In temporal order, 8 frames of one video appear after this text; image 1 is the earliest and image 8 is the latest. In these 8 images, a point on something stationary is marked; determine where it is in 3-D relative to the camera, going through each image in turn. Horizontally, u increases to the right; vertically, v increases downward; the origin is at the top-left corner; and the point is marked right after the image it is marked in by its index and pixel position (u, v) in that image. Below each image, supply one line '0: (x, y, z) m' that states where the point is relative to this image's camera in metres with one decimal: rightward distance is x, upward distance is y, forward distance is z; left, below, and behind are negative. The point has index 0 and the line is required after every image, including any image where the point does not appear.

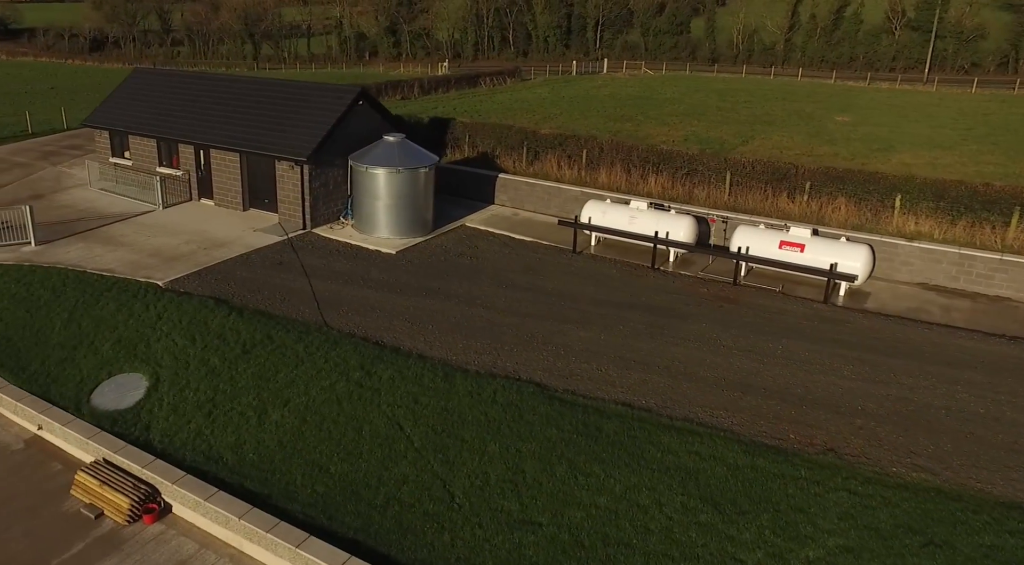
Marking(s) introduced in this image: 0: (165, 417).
0: (-5.5, -2.1, +11.7) m
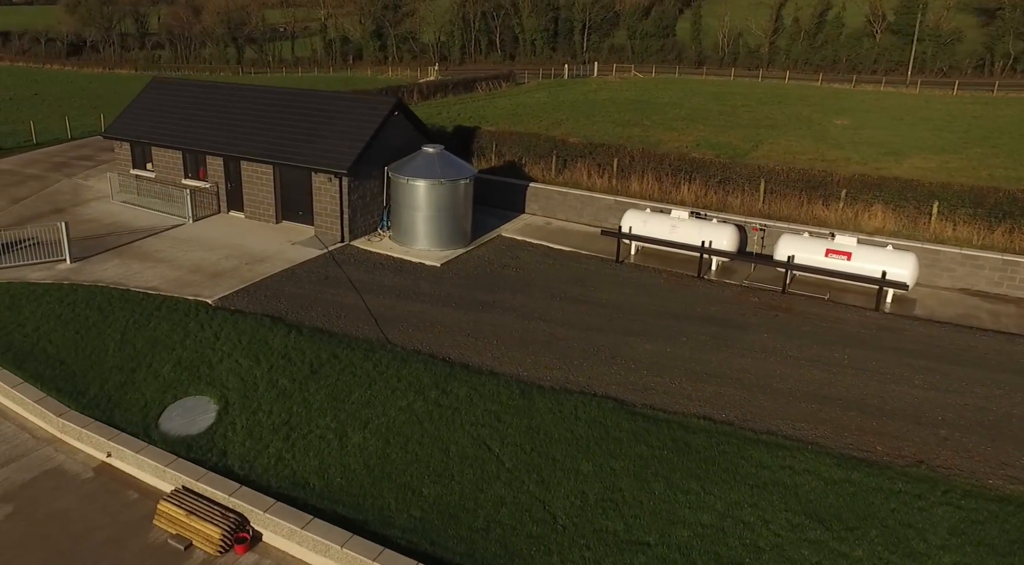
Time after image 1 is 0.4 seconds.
0: (-4.2, -2.5, +11.4) m
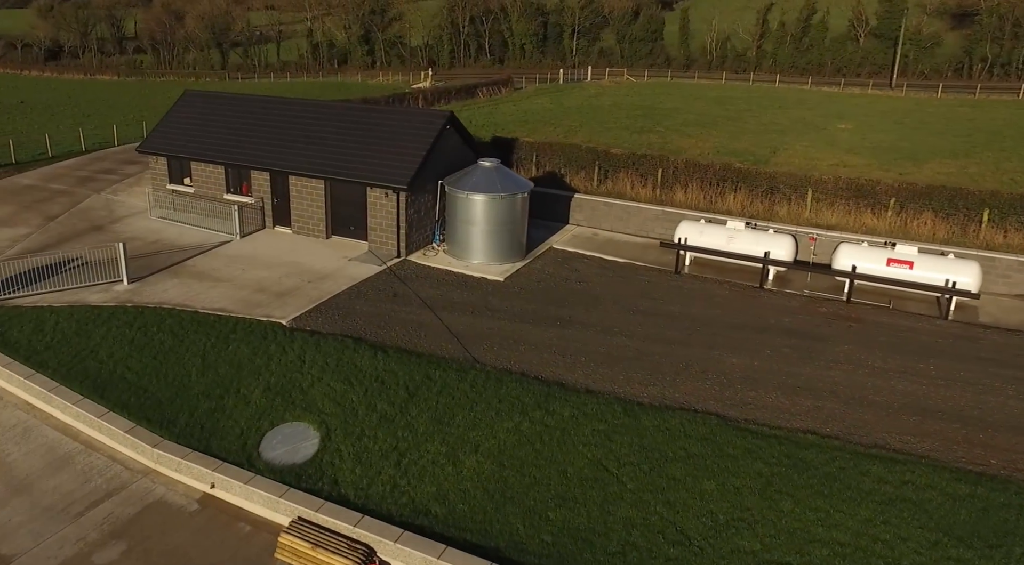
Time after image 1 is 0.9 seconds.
0: (-2.4, -2.8, +11.2) m
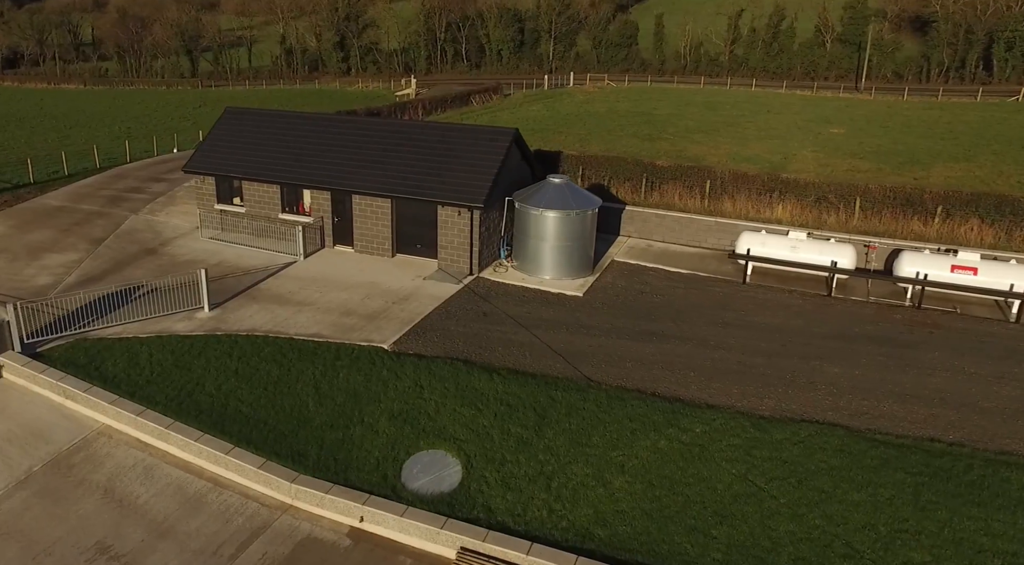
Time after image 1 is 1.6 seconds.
0: (-0.2, -3.2, +11.2) m
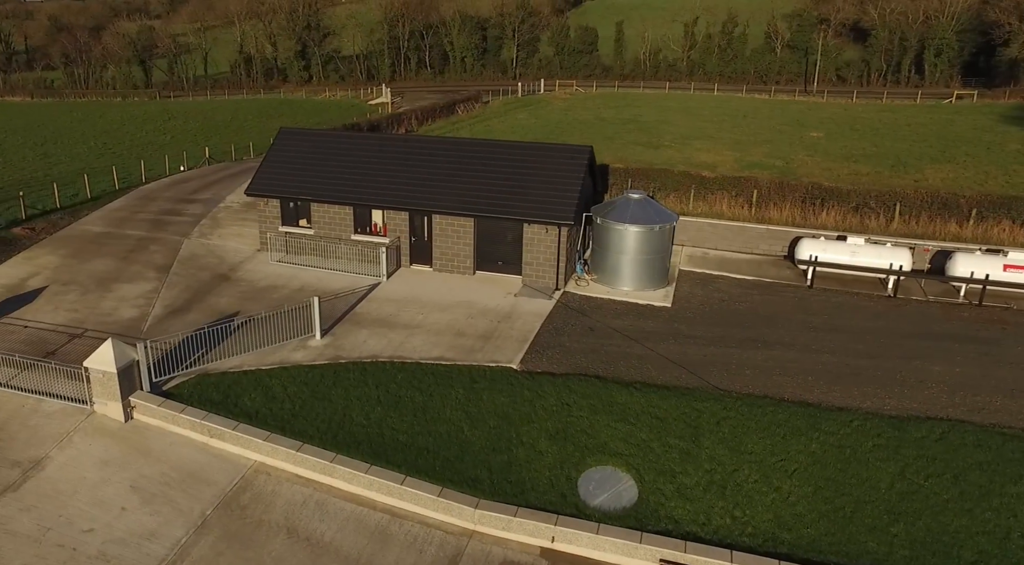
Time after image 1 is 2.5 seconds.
0: (+2.7, -3.5, +11.6) m
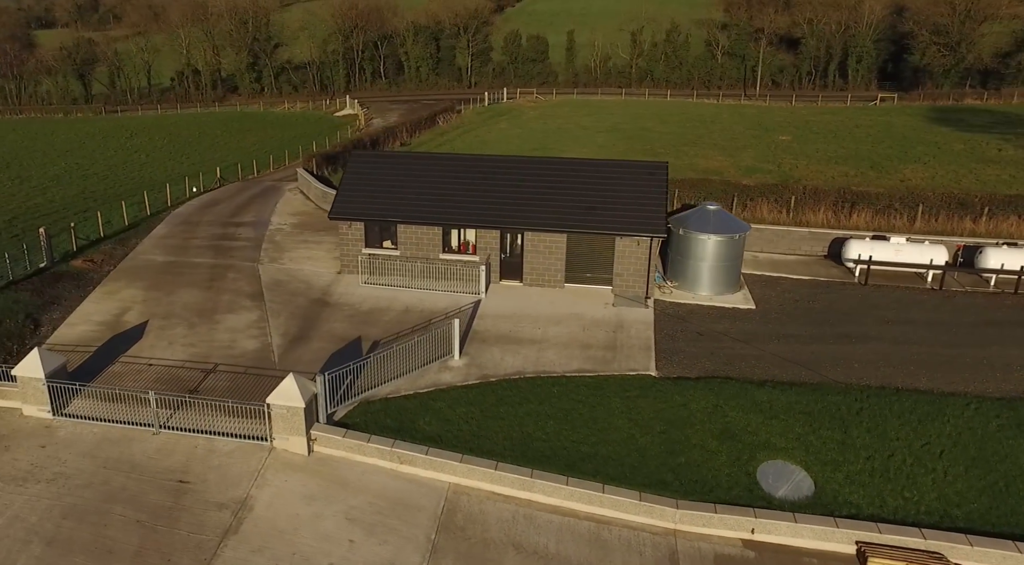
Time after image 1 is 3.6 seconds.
0: (+6.0, -3.6, +12.7) m
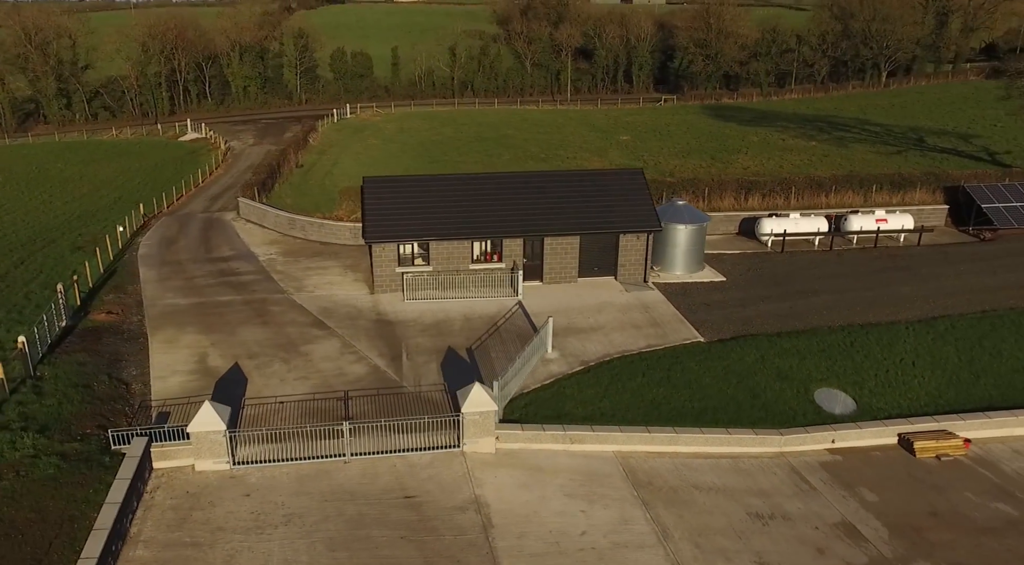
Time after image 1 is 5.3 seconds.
0: (+8.7, -2.8, +17.1) m
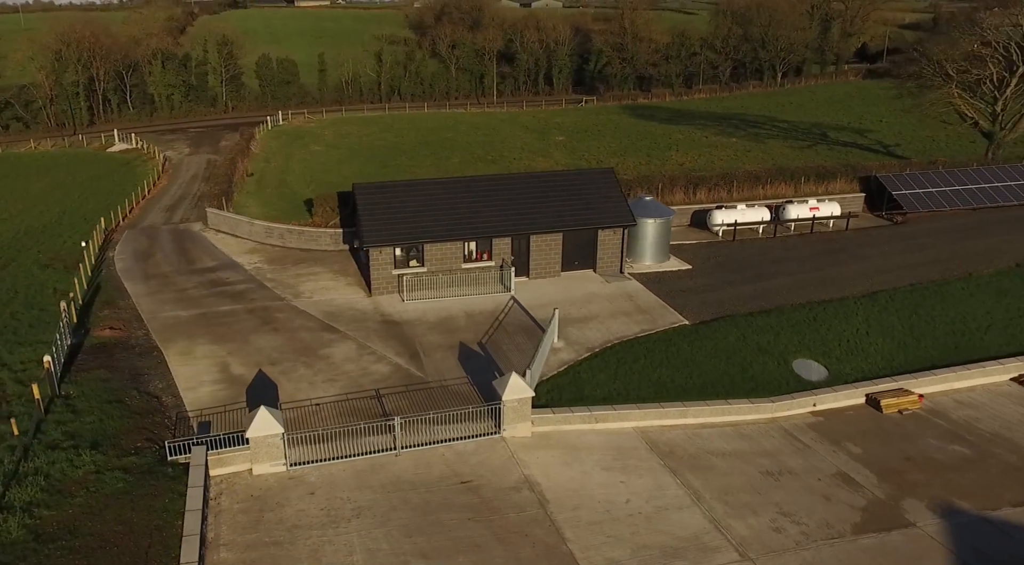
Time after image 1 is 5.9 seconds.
0: (+8.9, -2.2, +19.1) m
